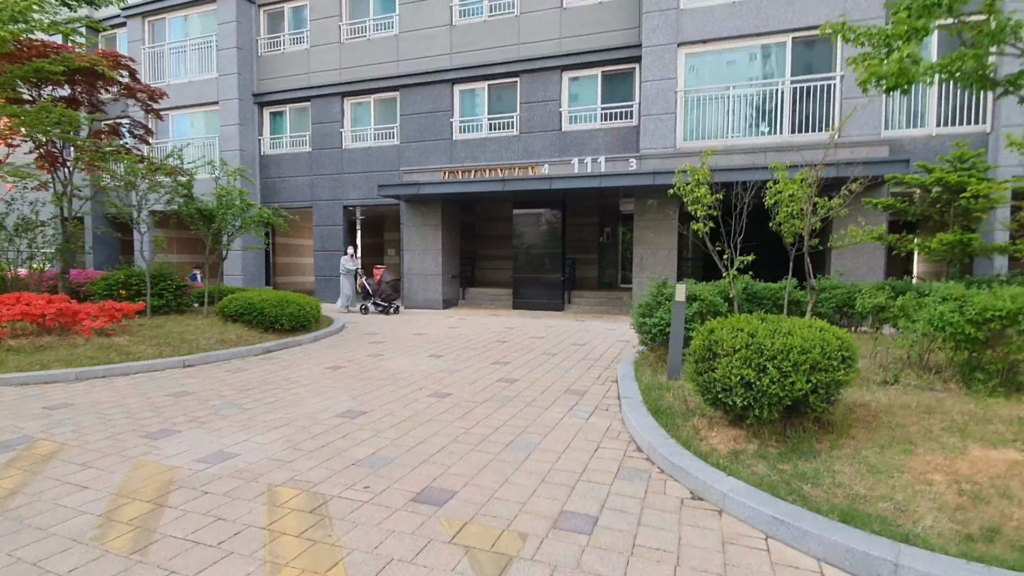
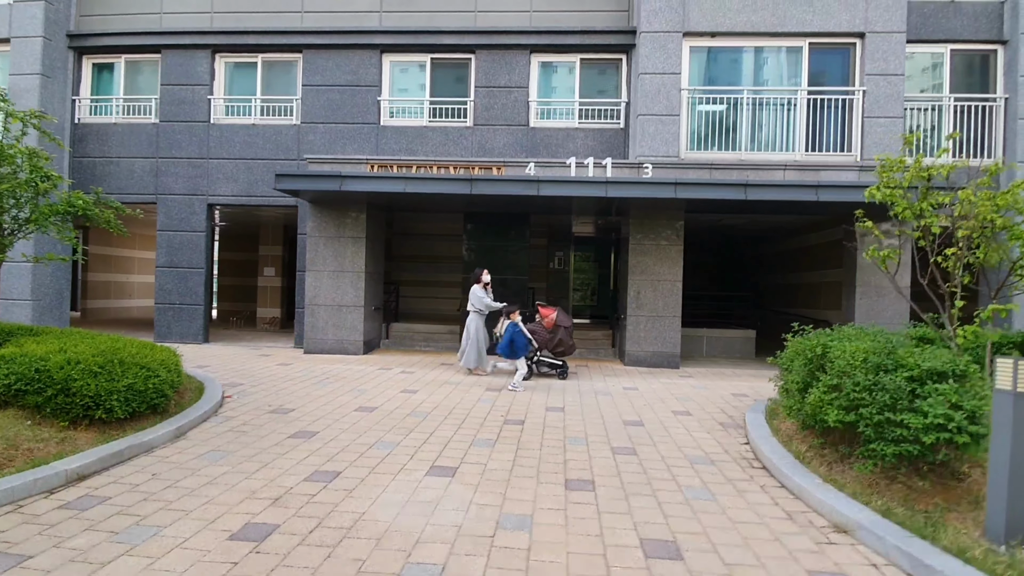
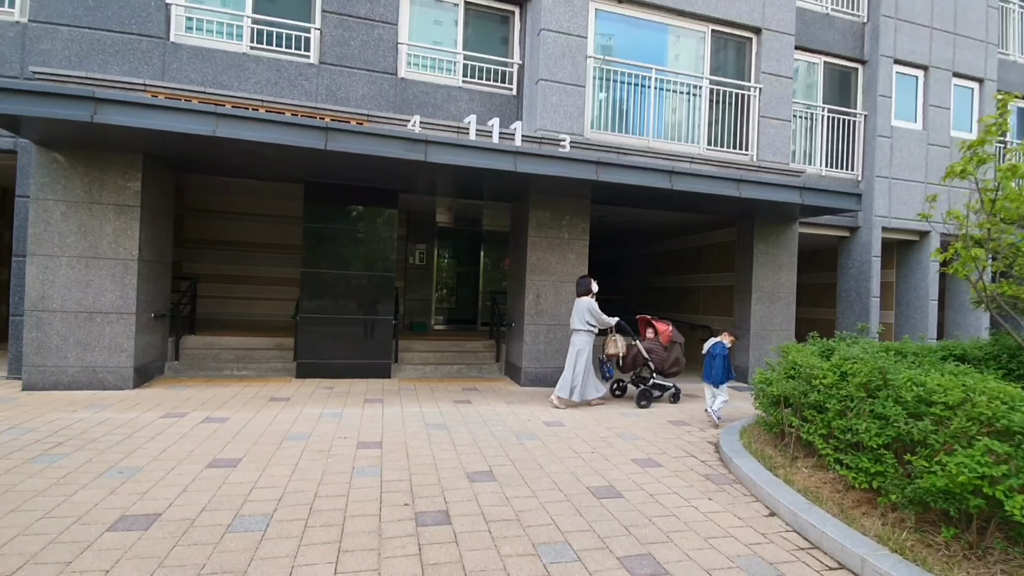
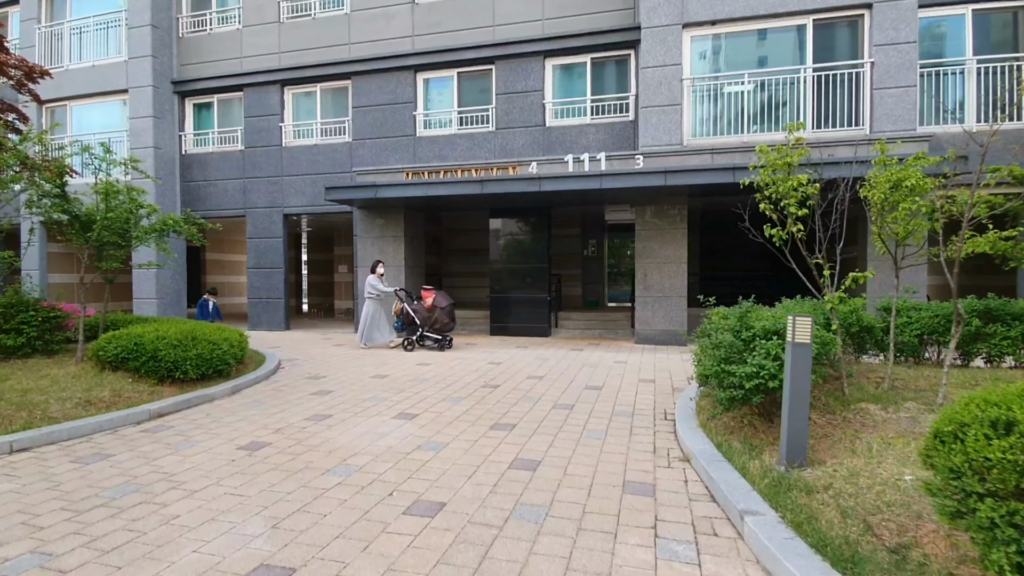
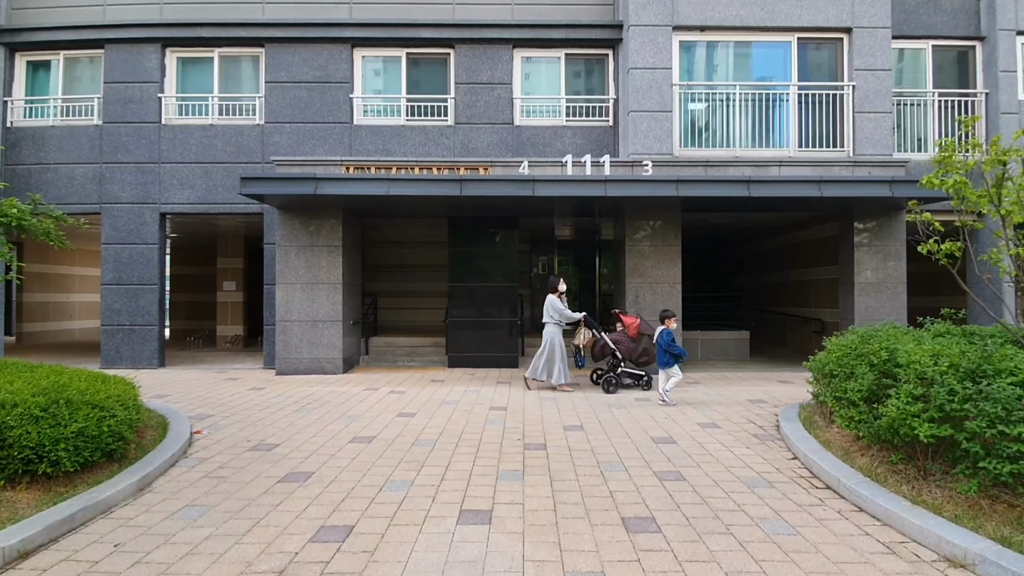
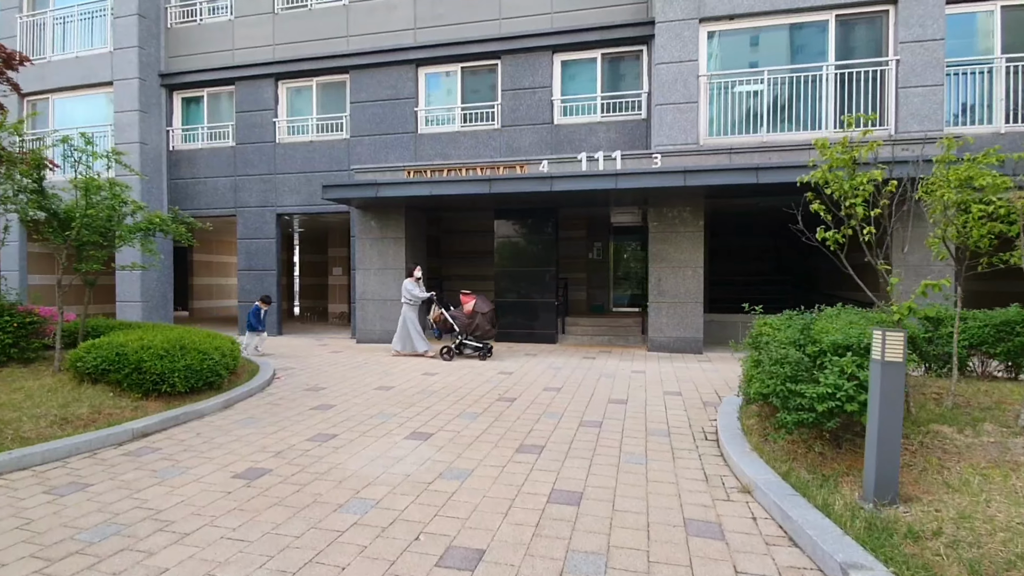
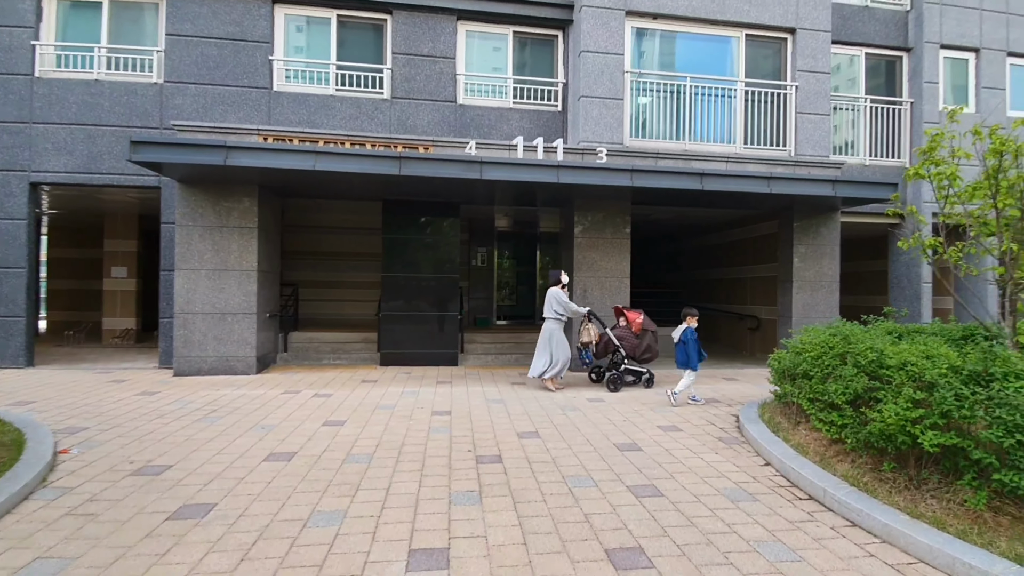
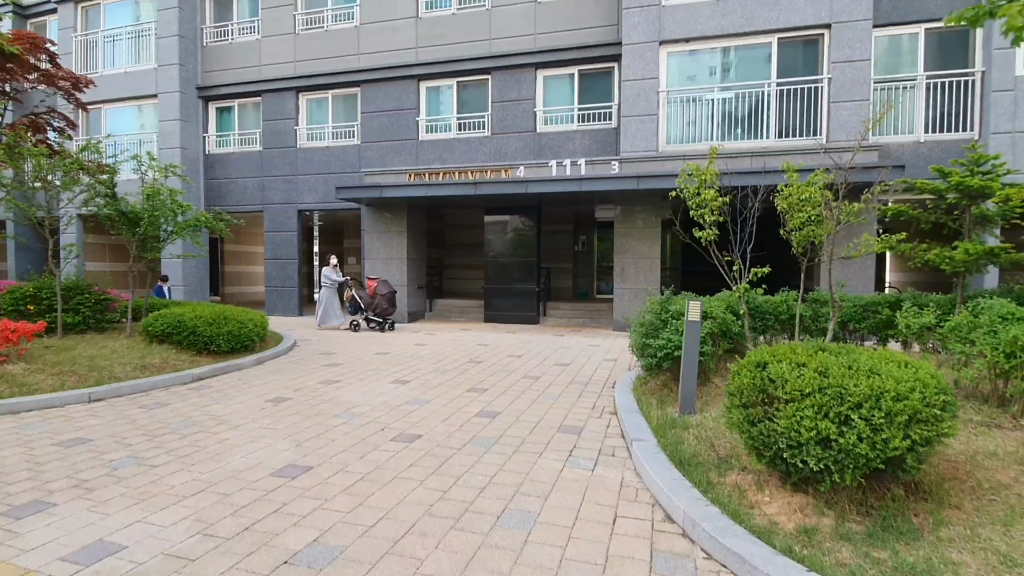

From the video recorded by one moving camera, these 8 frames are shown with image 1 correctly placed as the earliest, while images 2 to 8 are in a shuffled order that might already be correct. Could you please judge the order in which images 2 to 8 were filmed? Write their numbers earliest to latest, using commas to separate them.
8, 4, 6, 2, 5, 7, 3
